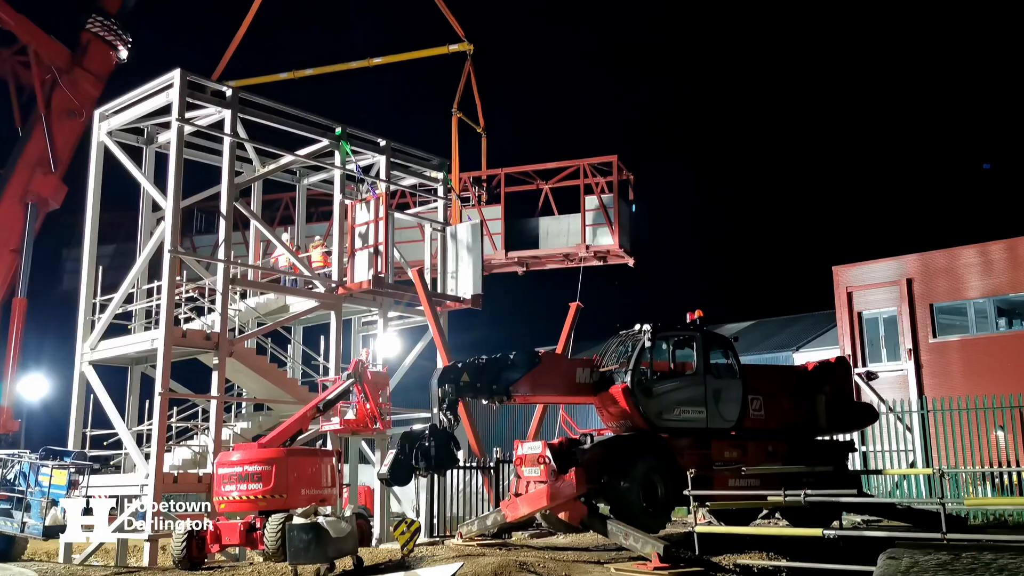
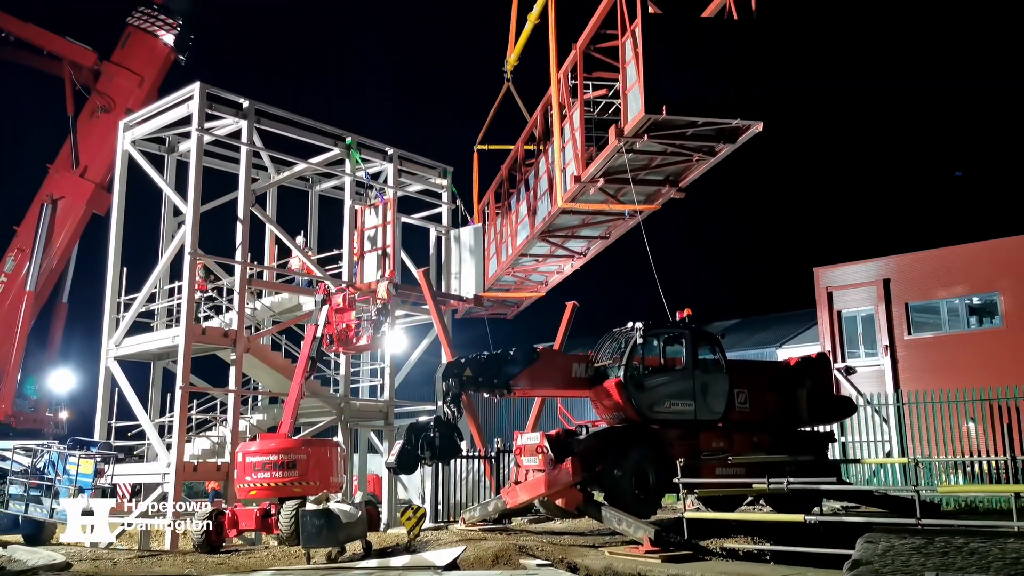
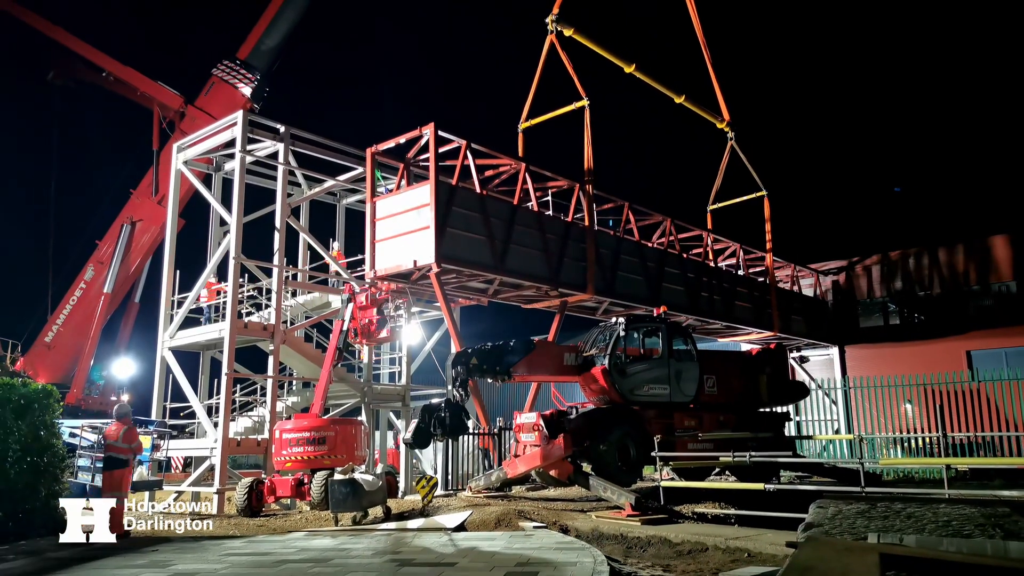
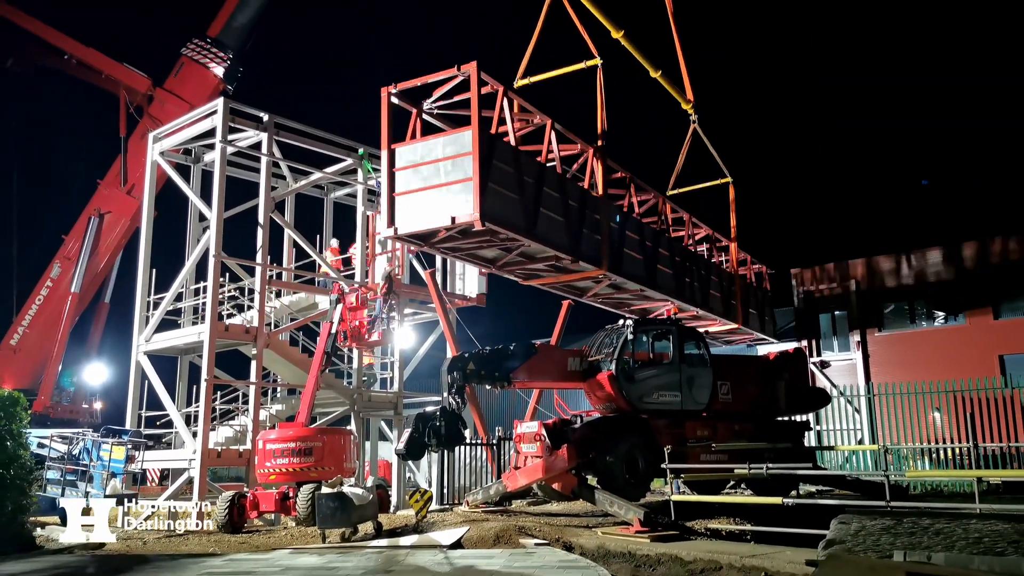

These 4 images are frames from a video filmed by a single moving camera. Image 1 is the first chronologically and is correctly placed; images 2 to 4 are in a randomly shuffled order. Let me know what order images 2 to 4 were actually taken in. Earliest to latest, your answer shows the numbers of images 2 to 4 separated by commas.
2, 4, 3
